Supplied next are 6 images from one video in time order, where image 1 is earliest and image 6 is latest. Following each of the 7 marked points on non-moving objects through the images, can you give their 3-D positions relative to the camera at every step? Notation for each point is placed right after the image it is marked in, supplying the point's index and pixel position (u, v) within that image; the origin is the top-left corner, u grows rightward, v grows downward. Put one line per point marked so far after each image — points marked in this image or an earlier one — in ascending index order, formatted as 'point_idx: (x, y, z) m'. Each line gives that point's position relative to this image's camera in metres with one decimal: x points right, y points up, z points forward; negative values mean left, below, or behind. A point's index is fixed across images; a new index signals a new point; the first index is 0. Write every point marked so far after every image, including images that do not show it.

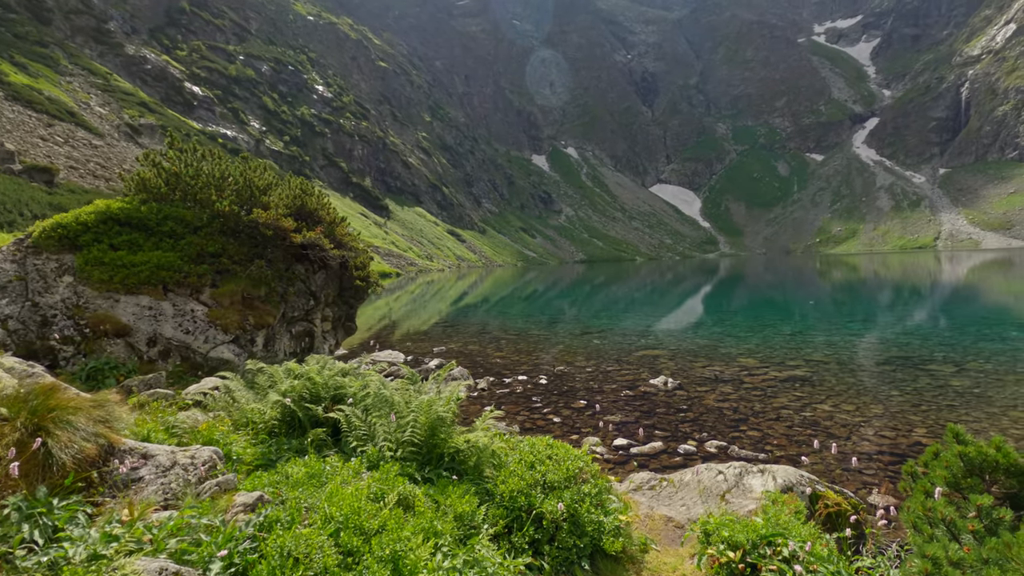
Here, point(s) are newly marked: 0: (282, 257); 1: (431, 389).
0: (-8.3, +1.1, +19.2) m
1: (-1.8, -2.3, +11.9) m
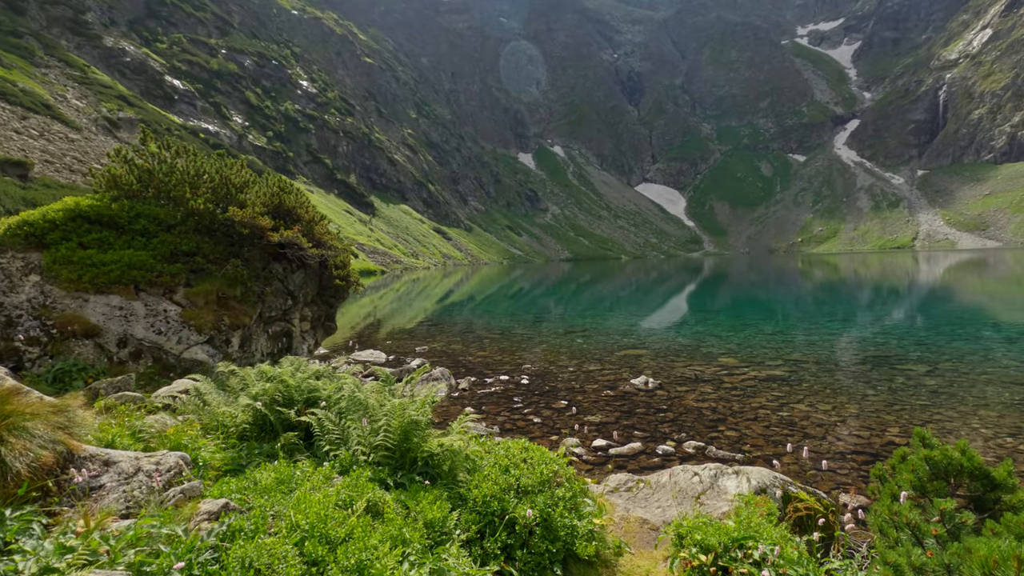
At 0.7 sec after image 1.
0: (-8.9, +1.1, +18.9) m
1: (-2.3, -2.3, +11.8) m
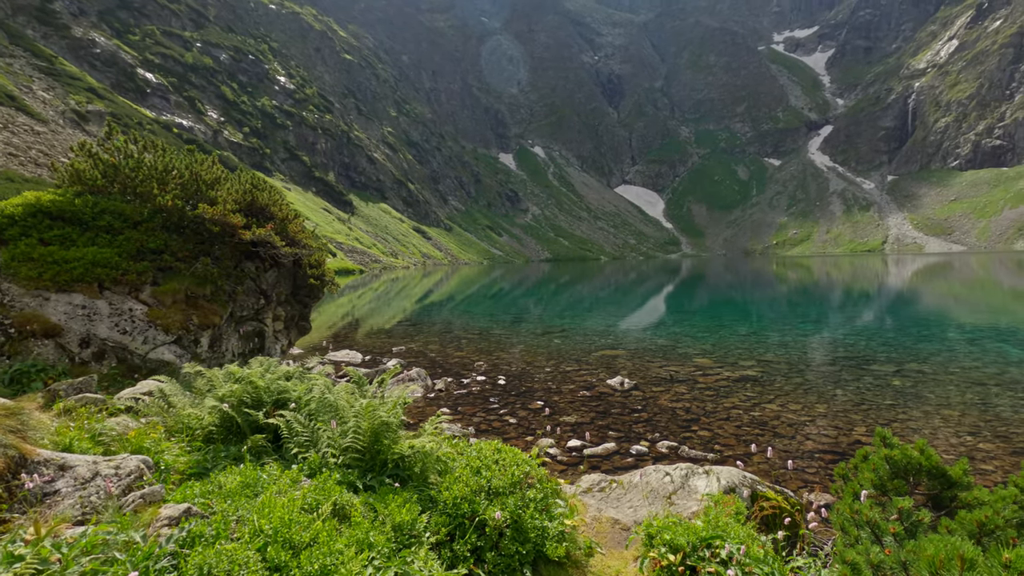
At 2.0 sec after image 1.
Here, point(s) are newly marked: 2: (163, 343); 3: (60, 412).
0: (-9.8, +1.2, +18.5) m
1: (-2.9, -2.3, +11.7) m
2: (-9.9, -1.5, +15.1) m
3: (-8.3, -2.3, +9.8) m
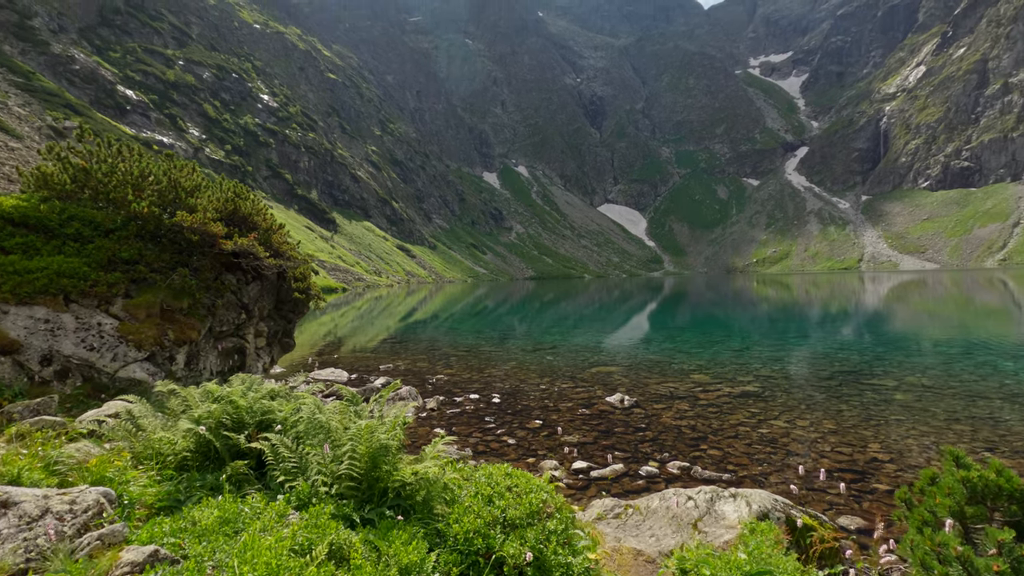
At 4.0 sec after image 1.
0: (-9.8, +0.7, +17.4) m
1: (-2.8, -2.5, +10.7) m
2: (-9.8, -1.9, +13.9) m
3: (-8.1, -2.4, +8.6) m
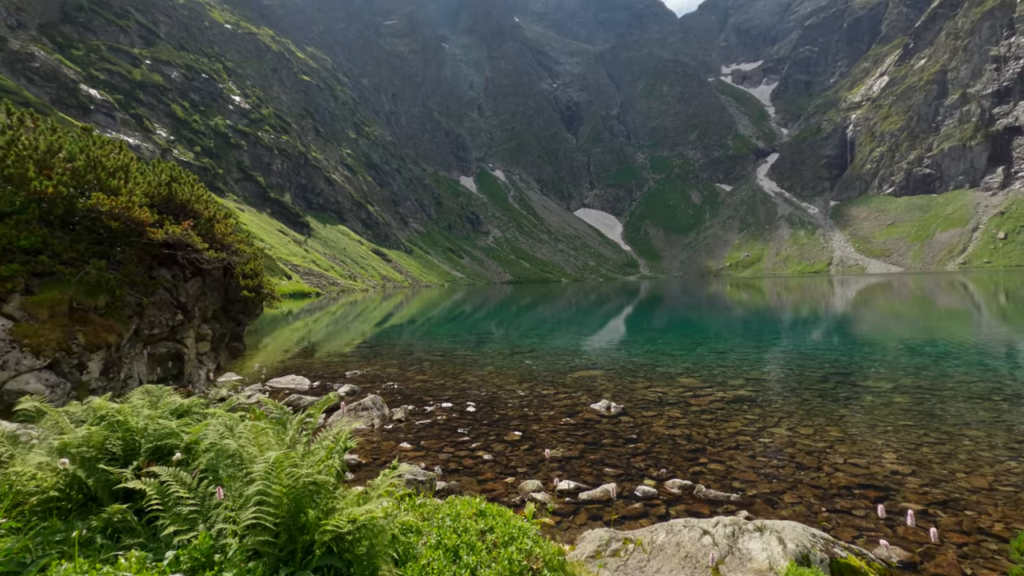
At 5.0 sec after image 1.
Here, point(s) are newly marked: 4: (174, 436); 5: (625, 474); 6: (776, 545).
0: (-10.5, +0.8, +15.0) m
1: (-3.2, -2.3, +8.6) m
2: (-10.4, -1.7, +11.5) m
3: (-8.4, -2.2, +6.3) m
4: (-4.8, -2.1, +7.7) m
5: (+2.8, -4.6, +13.2) m
6: (+3.6, -3.5, +7.3) m
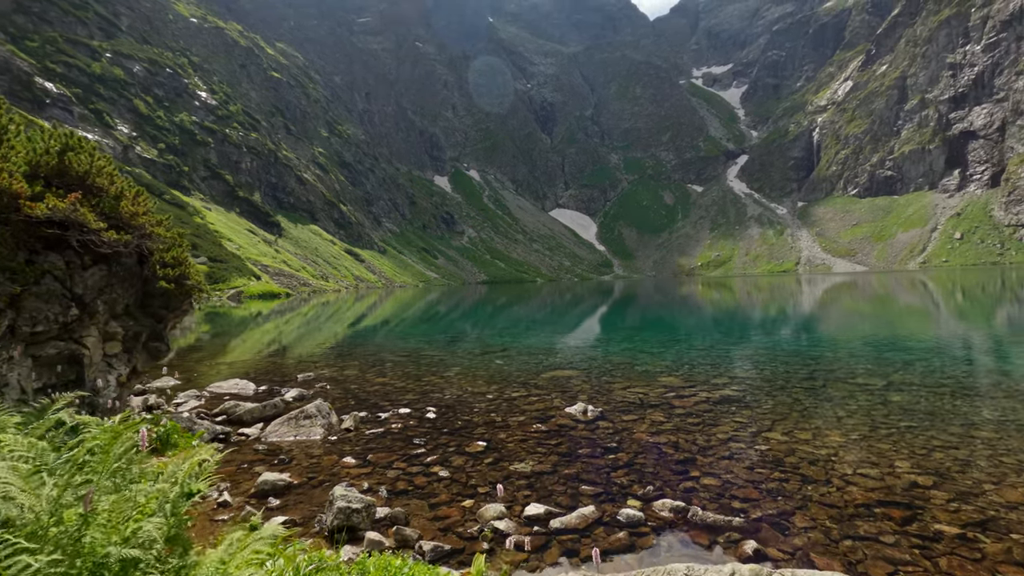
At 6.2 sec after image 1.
0: (-11.5, +1.1, +12.4) m
1: (-3.8, -2.0, +6.3) m
2: (-11.1, -1.5, +8.8) m
3: (-9.0, -1.9, +3.8) m
4: (-5.4, -1.8, +5.3) m
5: (+1.9, -4.2, +11.1) m
6: (+3.0, -3.2, +5.3) m
